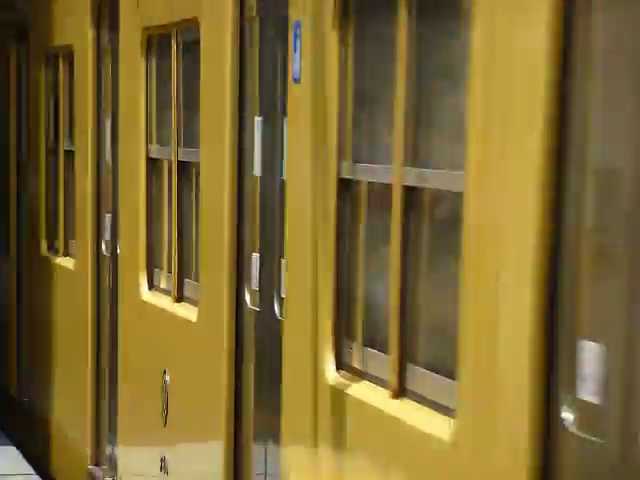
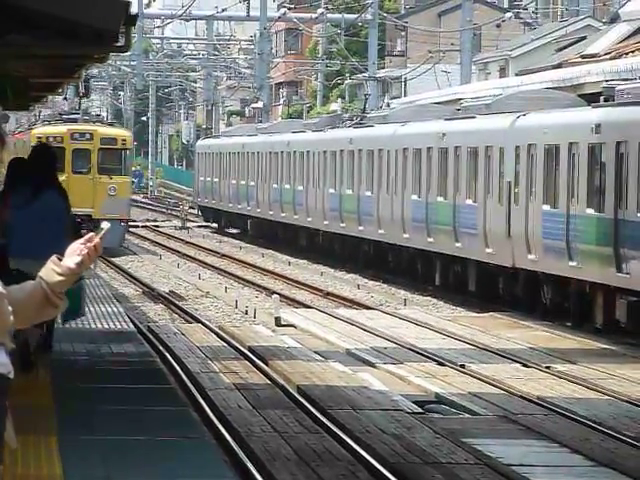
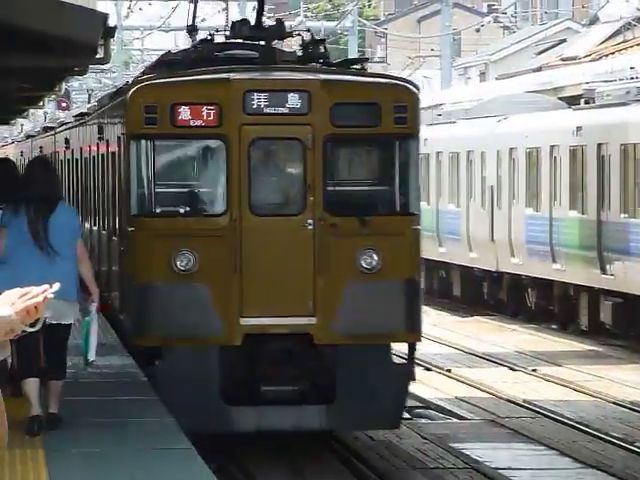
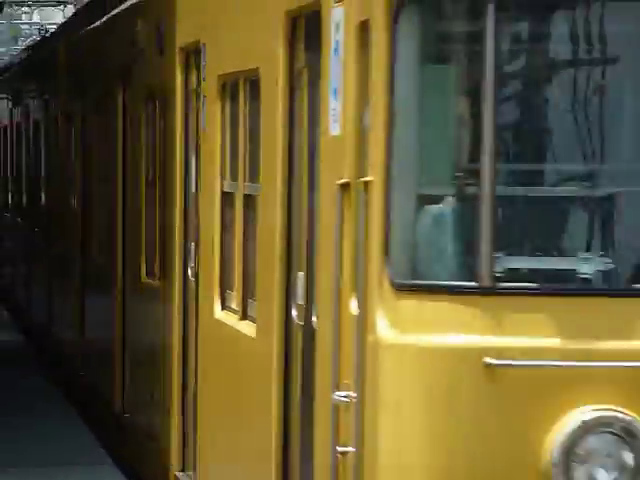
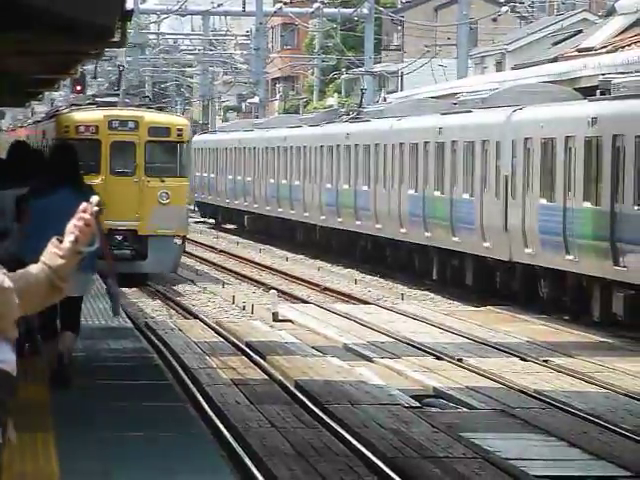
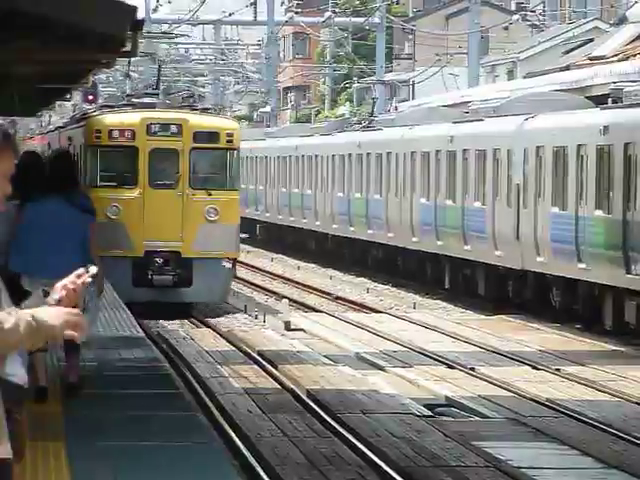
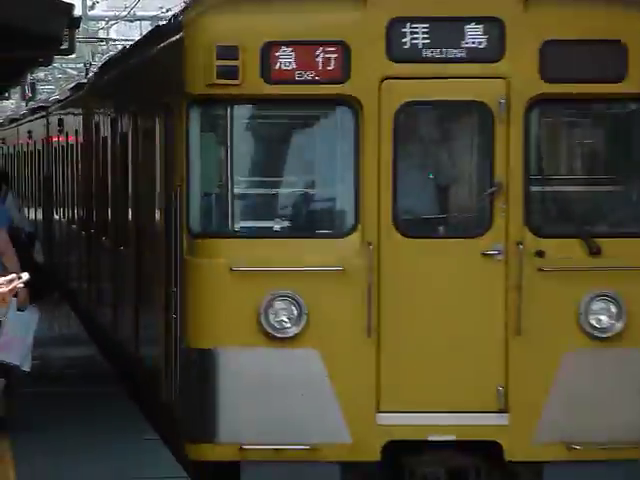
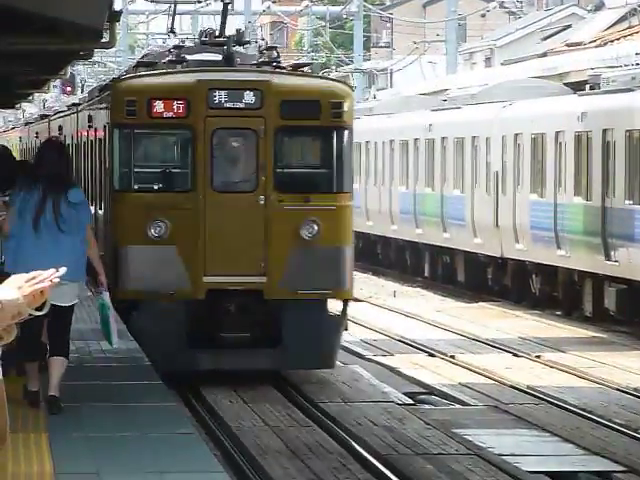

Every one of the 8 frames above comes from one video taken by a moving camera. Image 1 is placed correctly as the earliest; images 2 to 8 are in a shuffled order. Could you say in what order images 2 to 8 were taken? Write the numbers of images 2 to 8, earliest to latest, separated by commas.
4, 7, 3, 8, 6, 5, 2
